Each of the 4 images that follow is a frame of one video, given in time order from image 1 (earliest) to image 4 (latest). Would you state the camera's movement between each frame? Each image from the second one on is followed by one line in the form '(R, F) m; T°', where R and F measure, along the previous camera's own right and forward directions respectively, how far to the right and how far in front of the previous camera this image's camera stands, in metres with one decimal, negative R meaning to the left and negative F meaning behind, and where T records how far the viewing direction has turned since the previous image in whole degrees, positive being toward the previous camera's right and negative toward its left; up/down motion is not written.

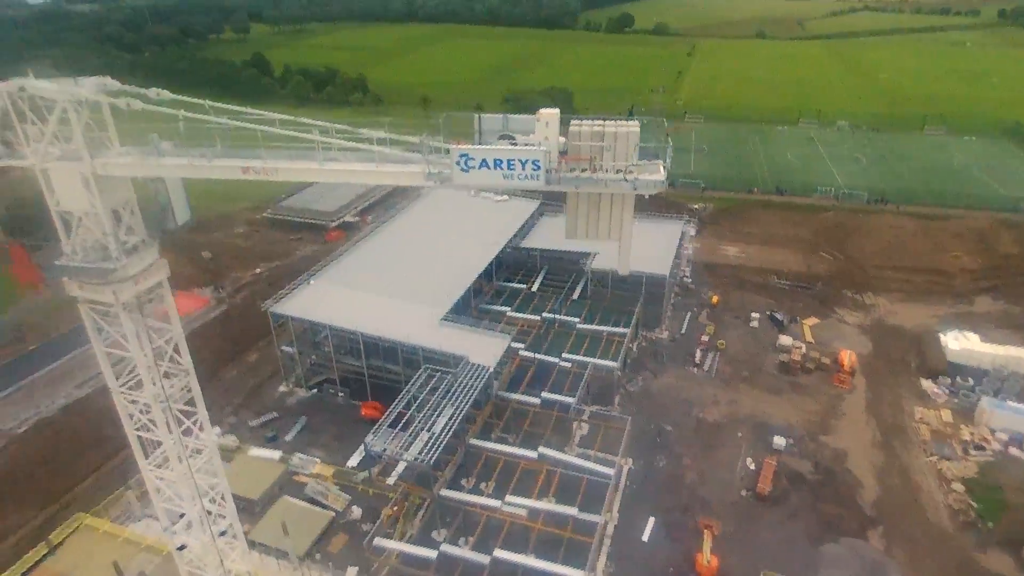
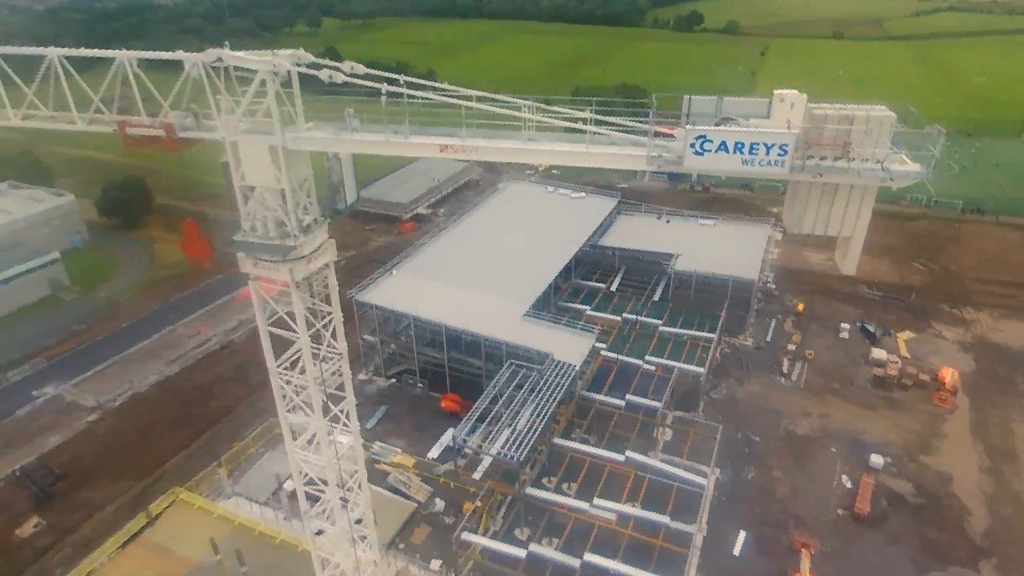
(-1.1, +0.3) m; -4°
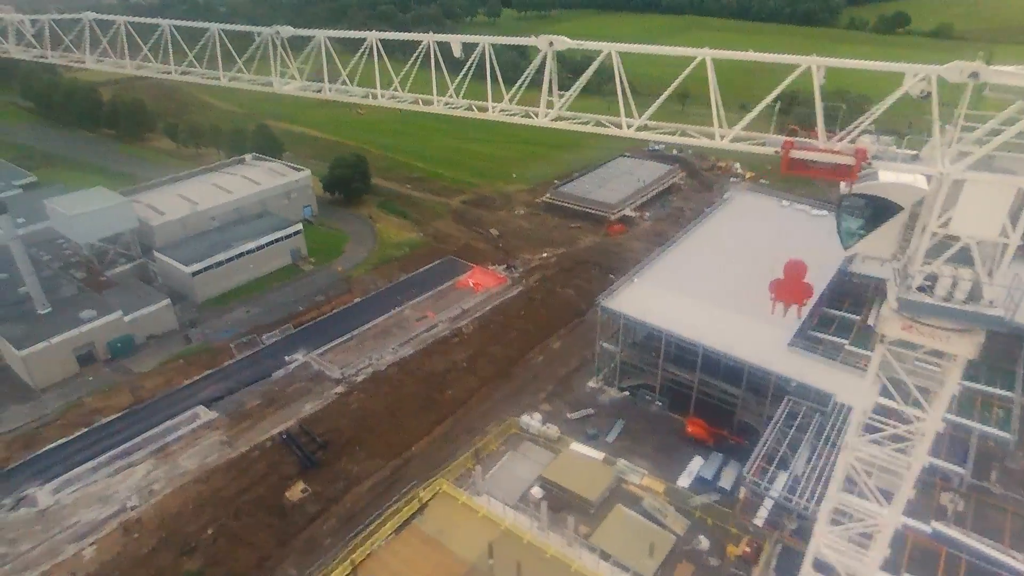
(-3.9, +0.6) m; -11°
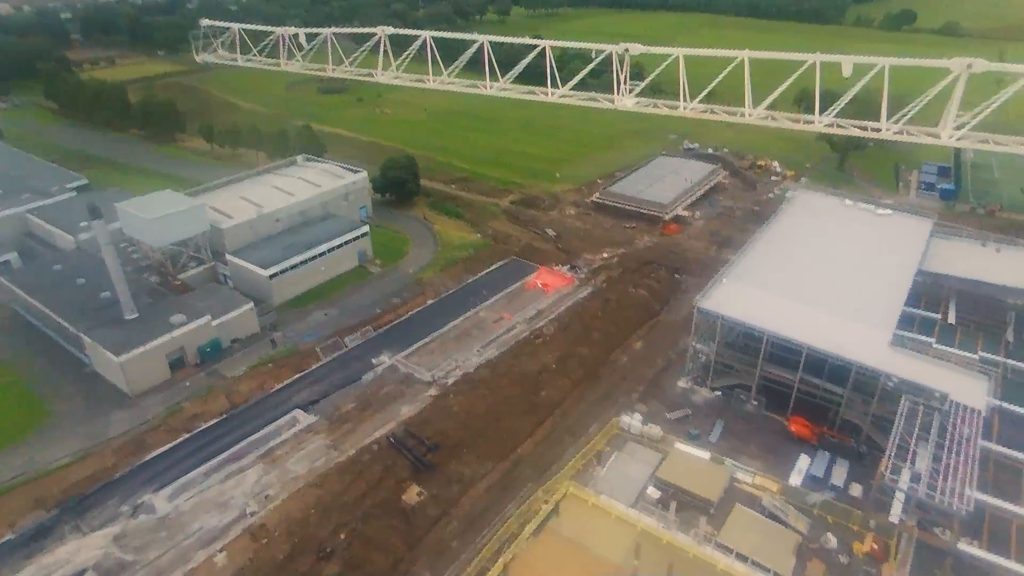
(-3.2, -0.1) m; +1°
